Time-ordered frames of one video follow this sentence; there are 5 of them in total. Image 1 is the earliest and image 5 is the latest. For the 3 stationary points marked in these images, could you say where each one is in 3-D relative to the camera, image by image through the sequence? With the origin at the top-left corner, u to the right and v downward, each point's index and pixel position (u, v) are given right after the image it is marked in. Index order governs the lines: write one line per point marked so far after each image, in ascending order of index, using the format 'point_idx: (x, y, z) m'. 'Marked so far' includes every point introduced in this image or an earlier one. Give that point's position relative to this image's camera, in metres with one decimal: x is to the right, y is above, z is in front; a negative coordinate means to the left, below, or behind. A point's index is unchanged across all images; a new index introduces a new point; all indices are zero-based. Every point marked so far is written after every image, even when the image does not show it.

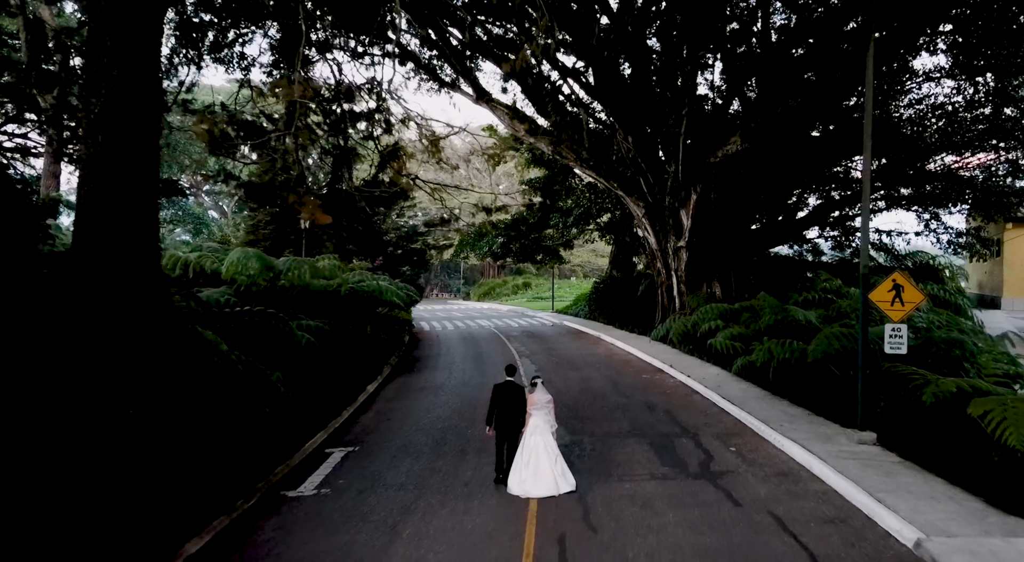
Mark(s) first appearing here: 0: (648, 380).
0: (+2.9, -2.1, +12.8) m
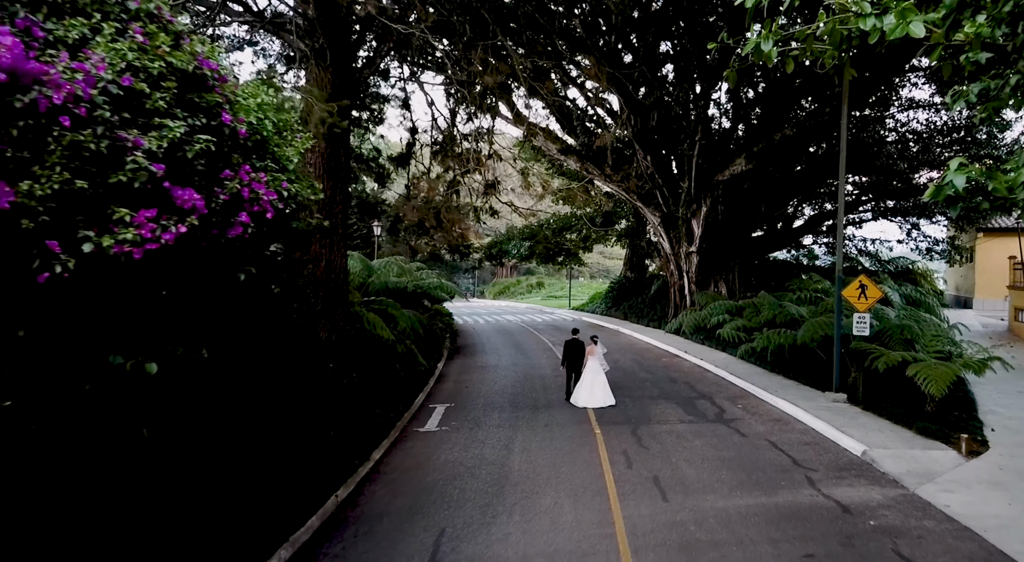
0: (+4.0, -2.1, +15.4) m
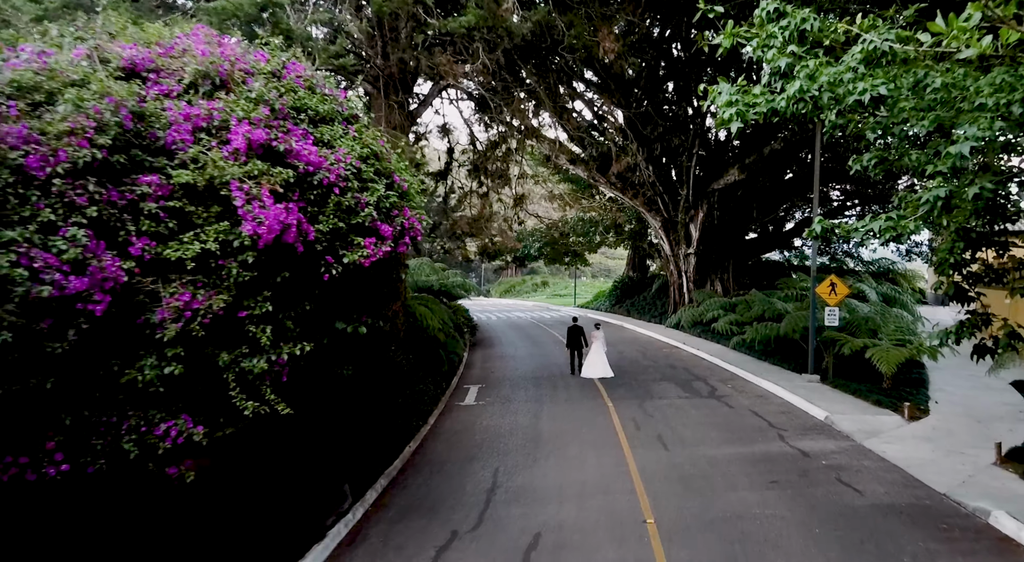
0: (+4.5, -2.1, +17.3) m
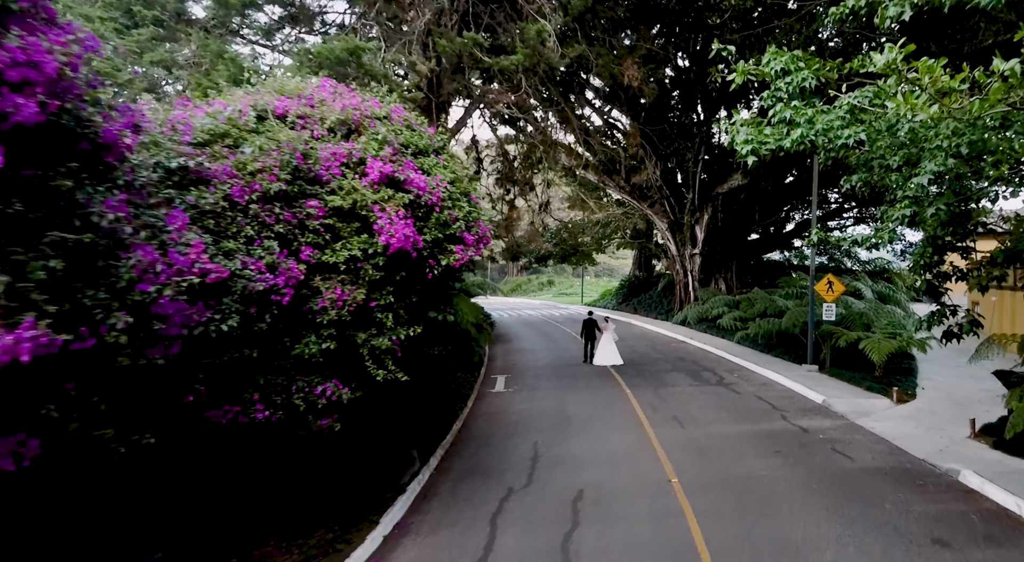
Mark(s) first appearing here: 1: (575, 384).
0: (+5.1, -2.0, +18.5) m
1: (+1.4, -2.3, +13.1) m
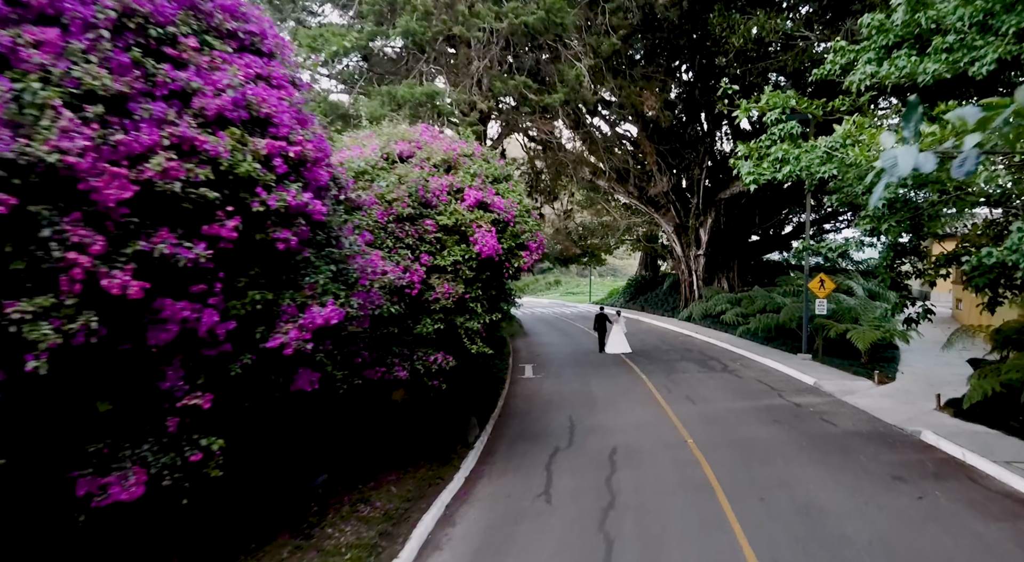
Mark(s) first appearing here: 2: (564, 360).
0: (+5.9, -2.0, +20.2) m
1: (+2.1, -2.3, +14.8) m
2: (+1.5, -2.2, +16.5) m
